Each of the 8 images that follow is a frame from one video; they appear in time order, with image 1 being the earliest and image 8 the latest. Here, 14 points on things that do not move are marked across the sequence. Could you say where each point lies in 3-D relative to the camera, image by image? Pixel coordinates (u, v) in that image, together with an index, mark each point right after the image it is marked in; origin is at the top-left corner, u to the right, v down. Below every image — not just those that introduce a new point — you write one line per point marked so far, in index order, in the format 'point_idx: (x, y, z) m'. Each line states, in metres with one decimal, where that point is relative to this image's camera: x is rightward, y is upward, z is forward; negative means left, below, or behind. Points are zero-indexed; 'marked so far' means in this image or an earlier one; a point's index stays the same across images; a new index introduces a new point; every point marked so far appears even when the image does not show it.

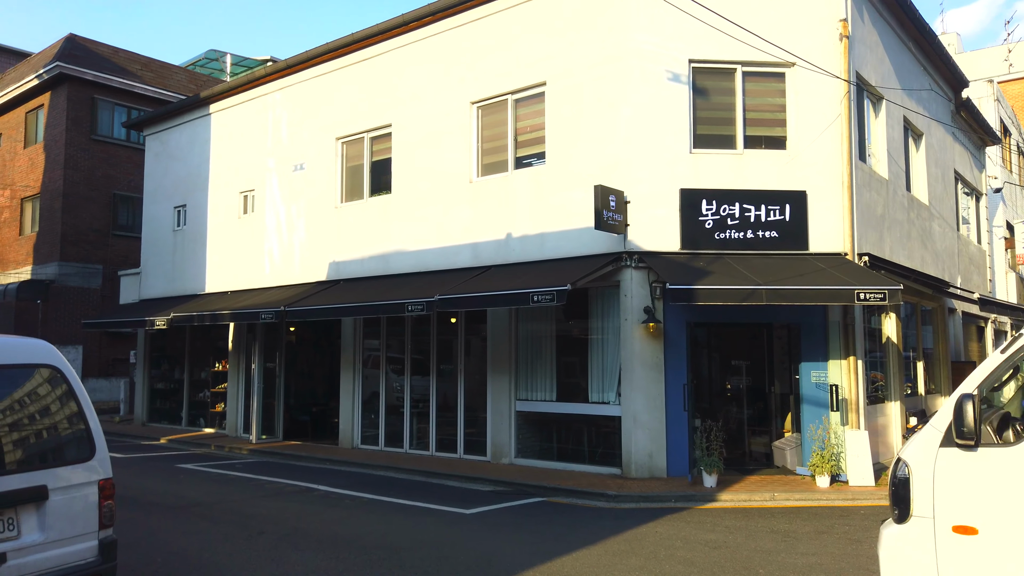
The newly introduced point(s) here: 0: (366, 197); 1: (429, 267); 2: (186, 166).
0: (-2.9, +1.8, +15.1) m
1: (-1.5, +0.4, +13.8) m
2: (-8.1, +3.0, +18.9) m
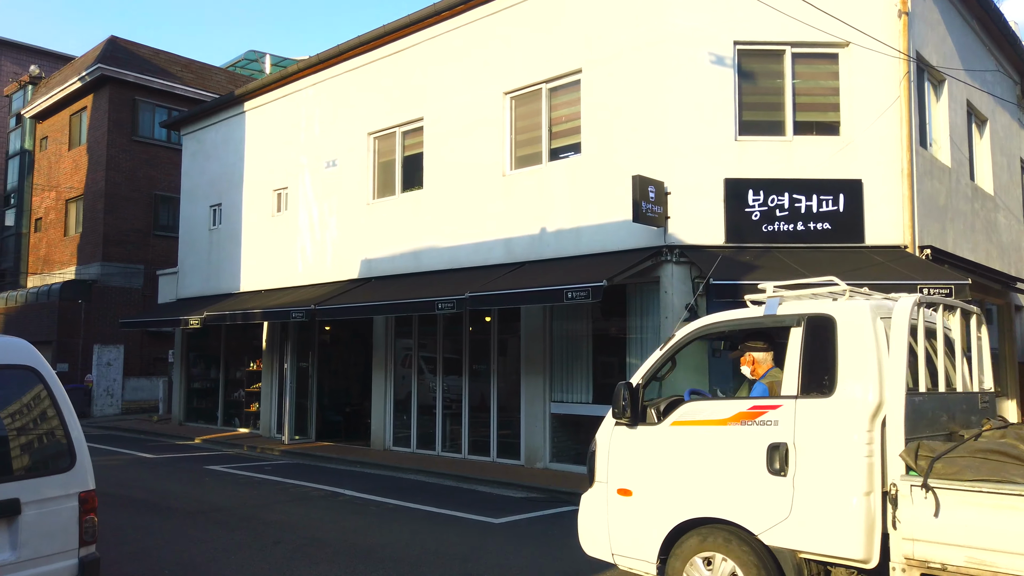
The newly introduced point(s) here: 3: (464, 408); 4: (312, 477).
0: (-2.2, +1.8, +14.7) m
1: (-0.9, +0.4, +13.3) m
2: (-7.2, +3.0, +18.8) m
3: (-0.8, -2.0, +13.2) m
4: (-3.1, -2.9, +11.6) m
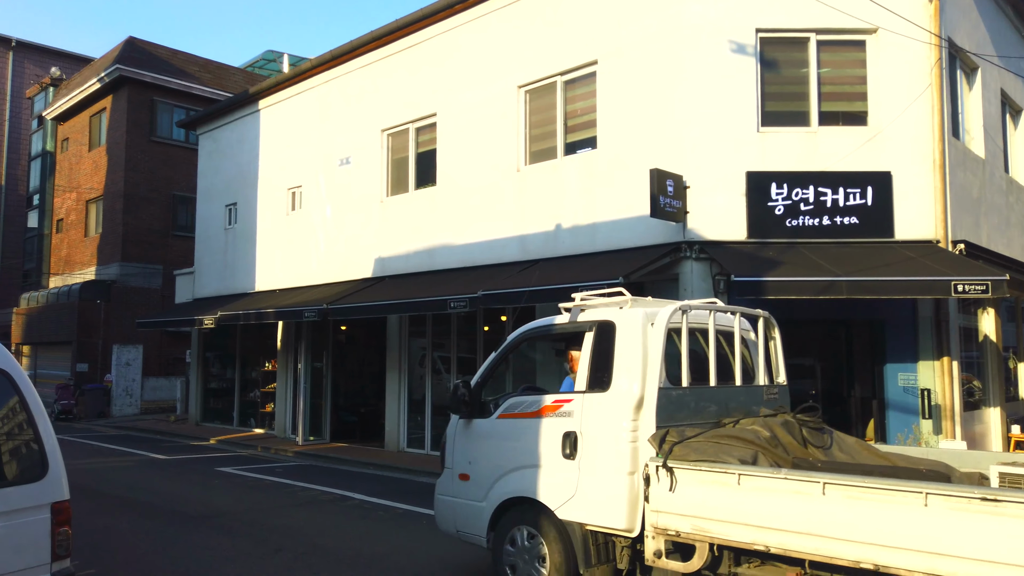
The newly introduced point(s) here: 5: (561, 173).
0: (-1.9, +1.9, +14.5) m
1: (-0.6, +0.5, +13.0) m
2: (-6.8, +3.0, +18.7) m
3: (-0.6, -2.0, +12.9) m
4: (-2.8, -2.9, +11.4) m
5: (+0.8, +1.8, +11.9) m
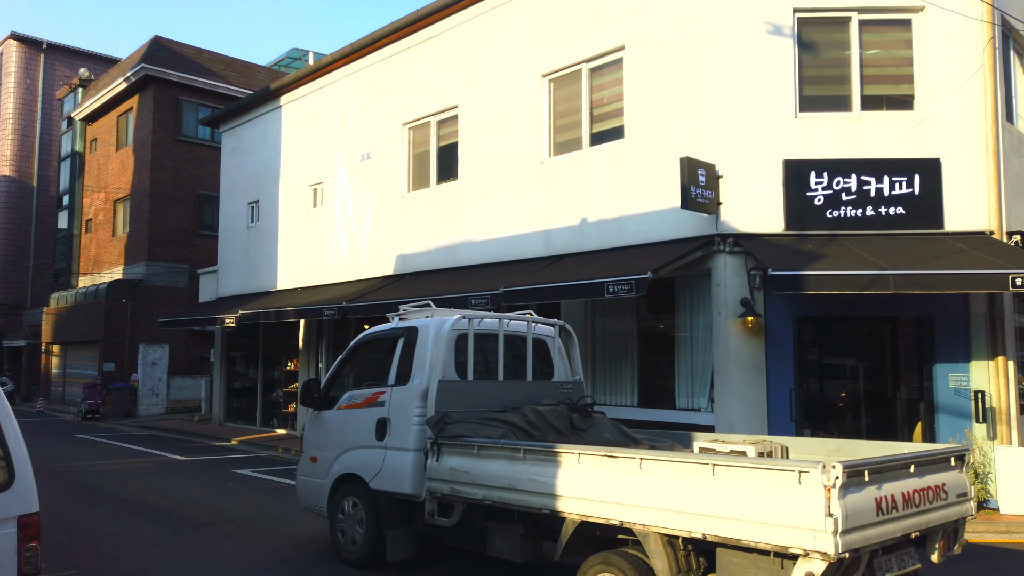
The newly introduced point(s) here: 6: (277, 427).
0: (-1.5, +1.9, +14.1) m
1: (-0.2, +0.5, +12.6) m
2: (-6.1, +3.1, +18.4) m
3: (-0.2, -2.0, +12.4) m
4: (-2.5, -2.8, +11.1) m
5: (+1.1, +1.9, +11.4) m
6: (-5.4, -3.2, +17.7) m
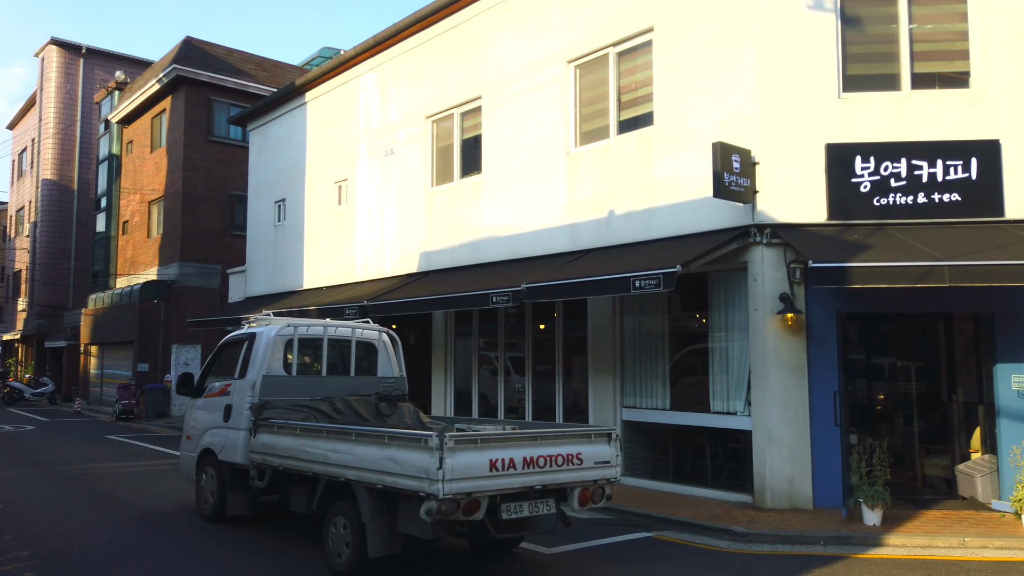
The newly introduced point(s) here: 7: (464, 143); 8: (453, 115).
0: (-1.0, +2.0, +13.6) m
1: (+0.2, +0.5, +12.1) m
2: (-5.4, +3.1, +18.2) m
3: (+0.3, -1.9, +11.9) m
4: (-2.1, -2.8, +10.7) m
5: (+1.5, +1.9, +10.8) m
6: (-4.7, -3.2, +17.4) m
7: (-0.9, +2.6, +13.6) m
8: (-1.1, +3.1, +13.8) m
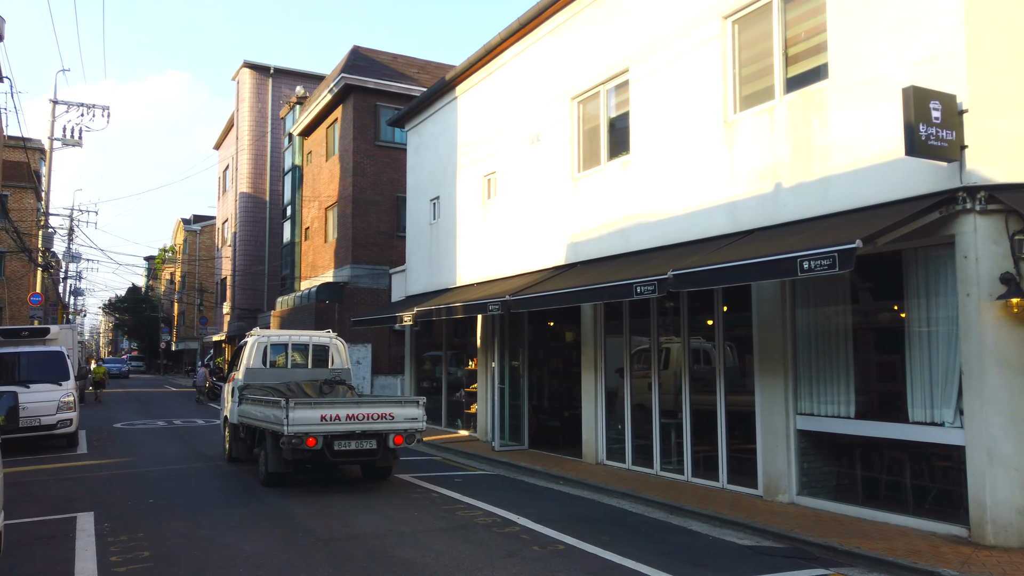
0: (+1.5, +2.1, +12.5) m
1: (+2.3, +0.7, +10.8) m
2: (-1.8, +3.1, +18.1) m
3: (+2.4, -1.8, +10.6) m
4: (-0.2, -2.7, +9.9) m
5: (+3.3, +2.1, +9.3) m
6: (-1.1, -3.1, +17.1) m
7: (+1.6, +2.7, +12.5) m
8: (+1.5, +3.3, +12.7) m
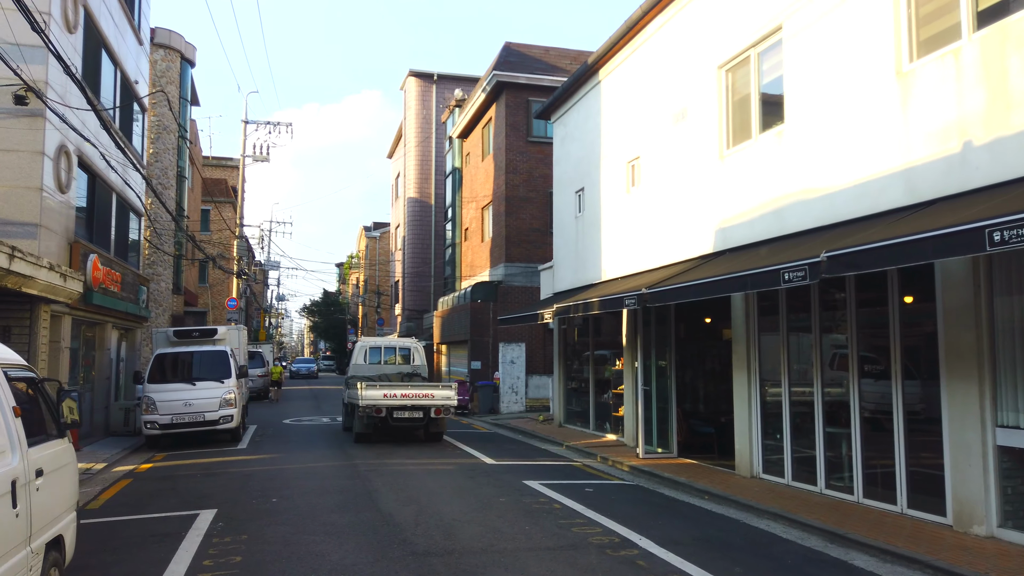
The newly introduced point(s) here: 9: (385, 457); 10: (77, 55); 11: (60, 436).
0: (+3.6, +2.2, +11.1) m
1: (+4.0, +0.9, +9.2) m
2: (+1.6, +3.2, +17.2) m
3: (+4.1, -1.6, +9.0) m
4: (+1.4, -2.6, +8.9) m
5: (+4.5, +2.3, +7.5) m
6: (+2.1, -3.0, +16.1) m
7: (+3.6, +2.9, +11.0) m
8: (+3.5, +3.4, +11.3) m
9: (-2.2, -2.8, +12.9) m
10: (-7.7, +4.1, +13.5) m
11: (-3.0, -1.0, +5.1) m
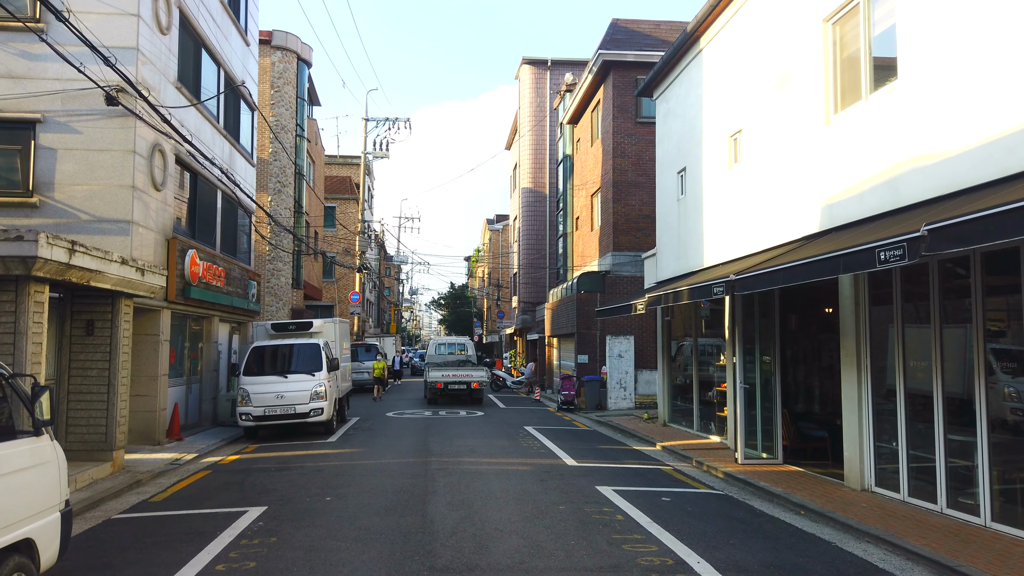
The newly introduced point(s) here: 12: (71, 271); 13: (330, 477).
0: (+4.5, +2.4, +9.6) m
1: (+4.5, +1.0, +7.6) m
2: (+3.6, +3.5, +15.9) m
3: (+4.6, -1.4, +7.4) m
4: (+2.0, -2.4, +7.9) m
5: (+4.8, +2.4, +5.9) m
6: (+4.0, -2.8, +14.8) m
7: (+4.5, +3.1, +9.5) m
8: (+4.5, +3.6, +9.8) m
9: (-0.8, -2.7, +12.4) m
10: (-6.2, +4.2, +14.0) m
11: (-3.0, -0.9, +4.8) m
12: (-5.0, +0.2, +8.6) m
13: (-2.4, -2.5, +10.1) m
